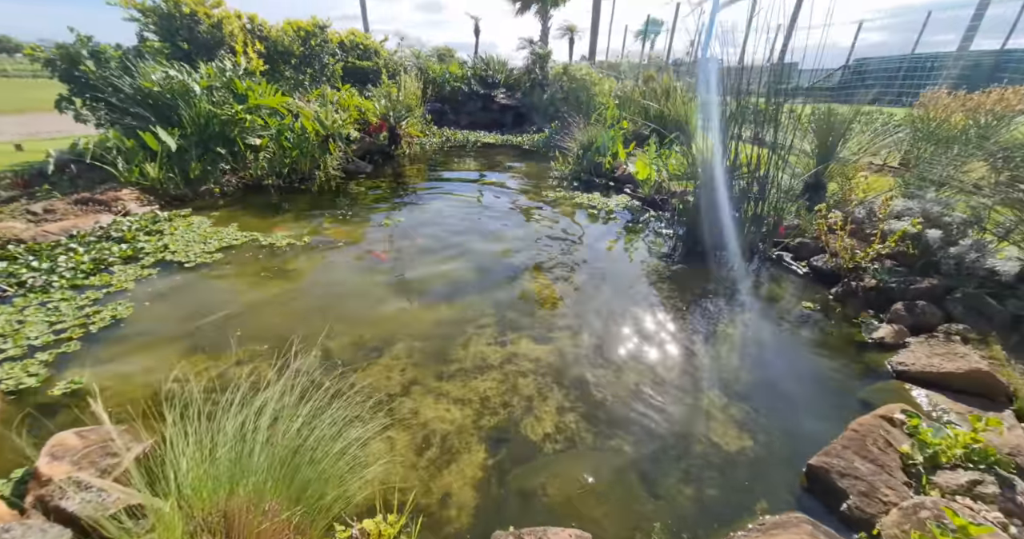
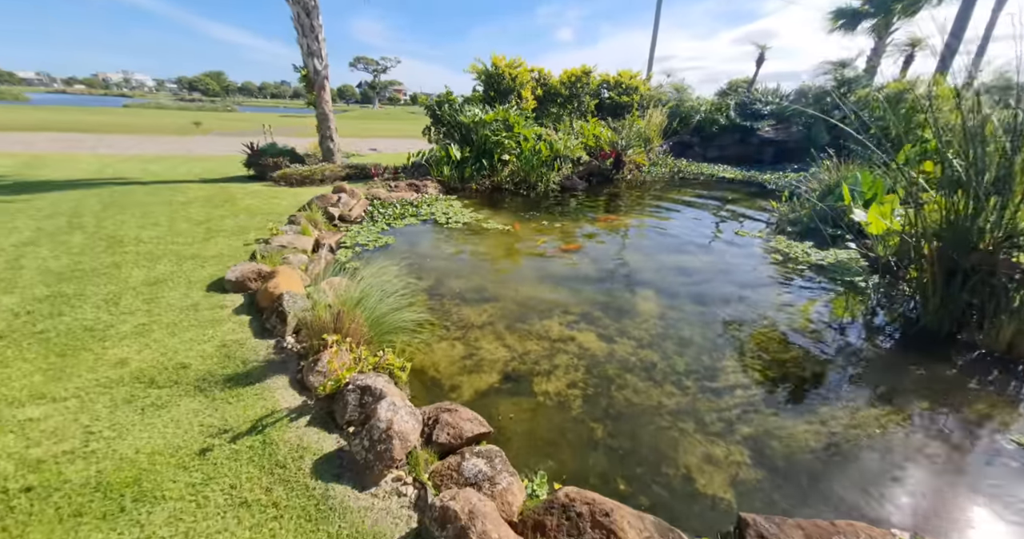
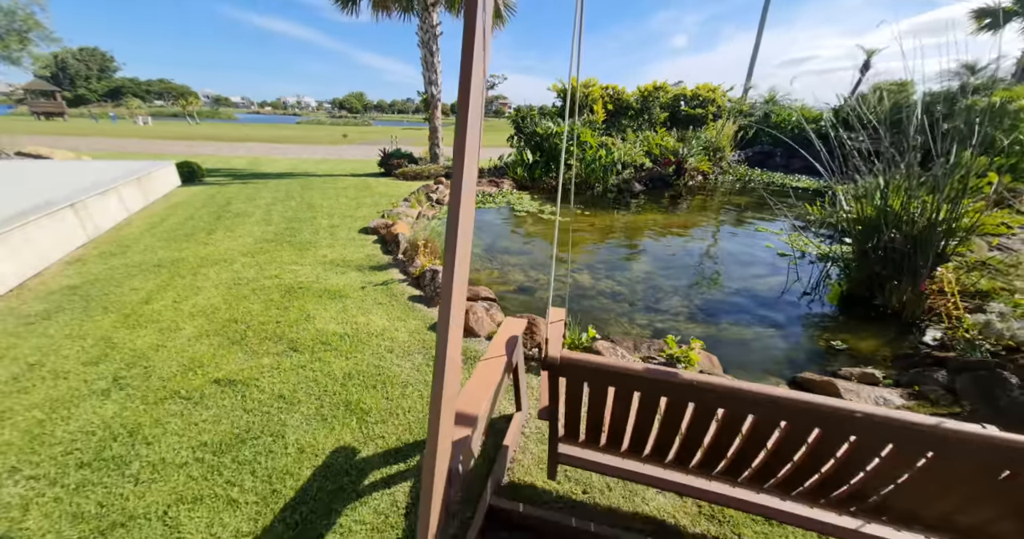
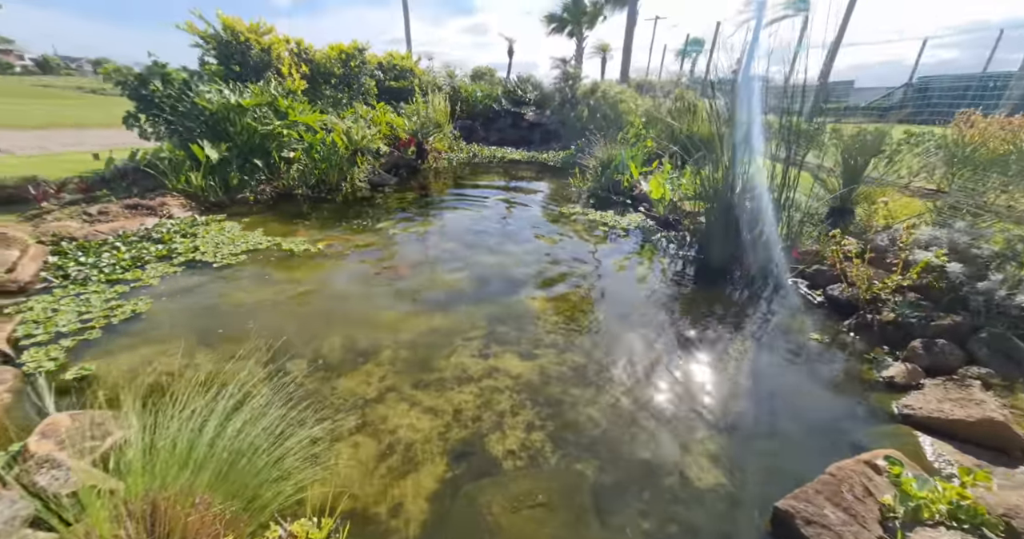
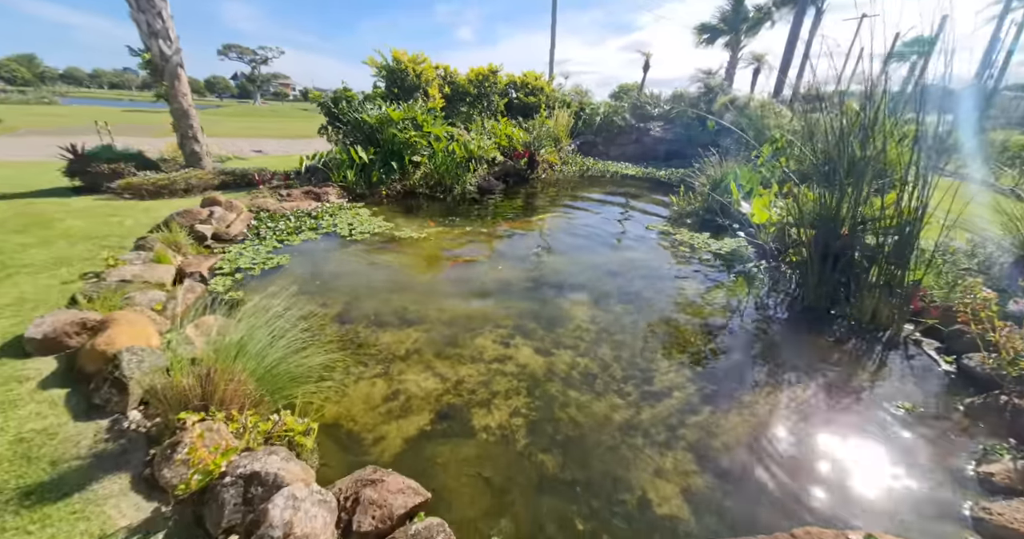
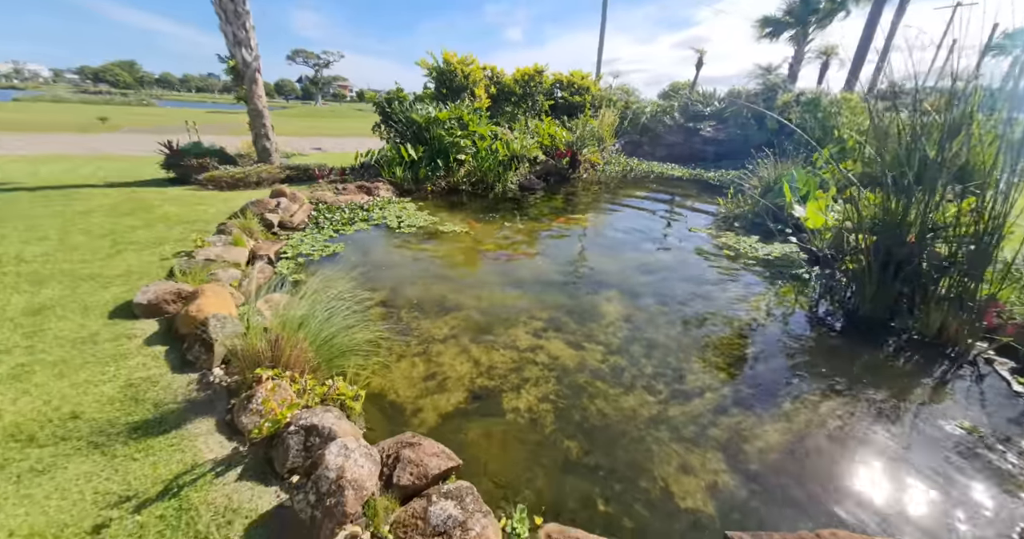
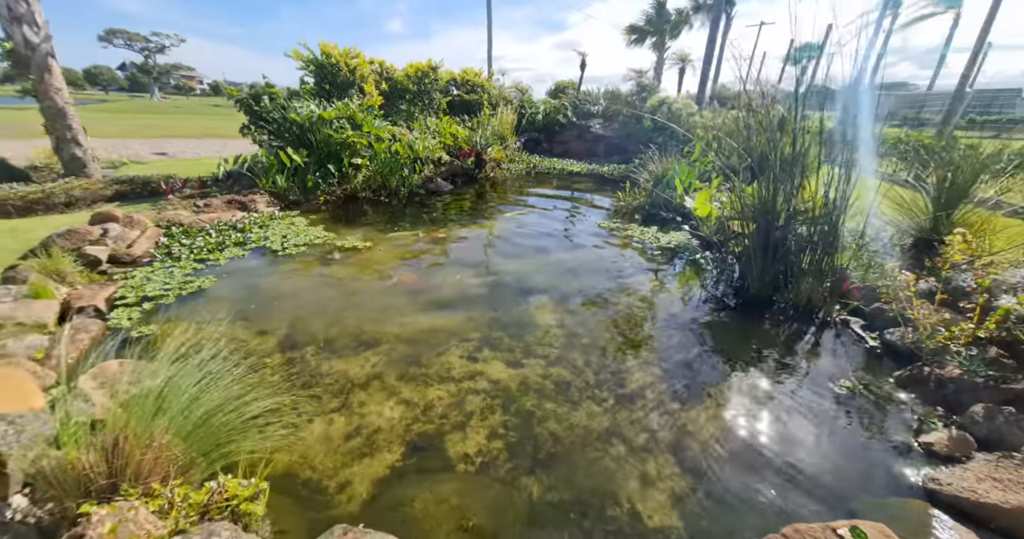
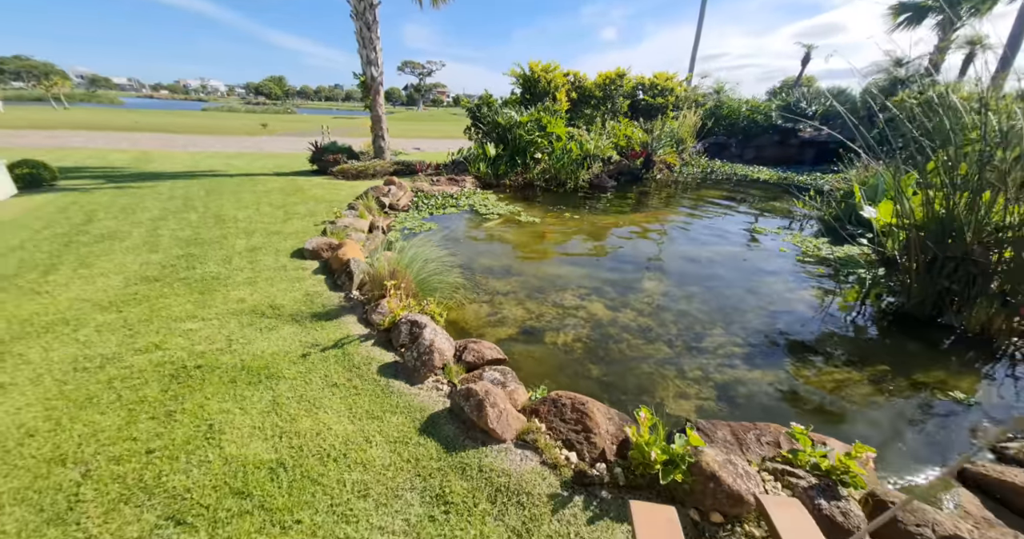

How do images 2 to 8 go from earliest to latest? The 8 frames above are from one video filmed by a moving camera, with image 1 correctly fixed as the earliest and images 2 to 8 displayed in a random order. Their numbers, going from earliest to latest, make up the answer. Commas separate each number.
4, 7, 5, 6, 2, 8, 3
